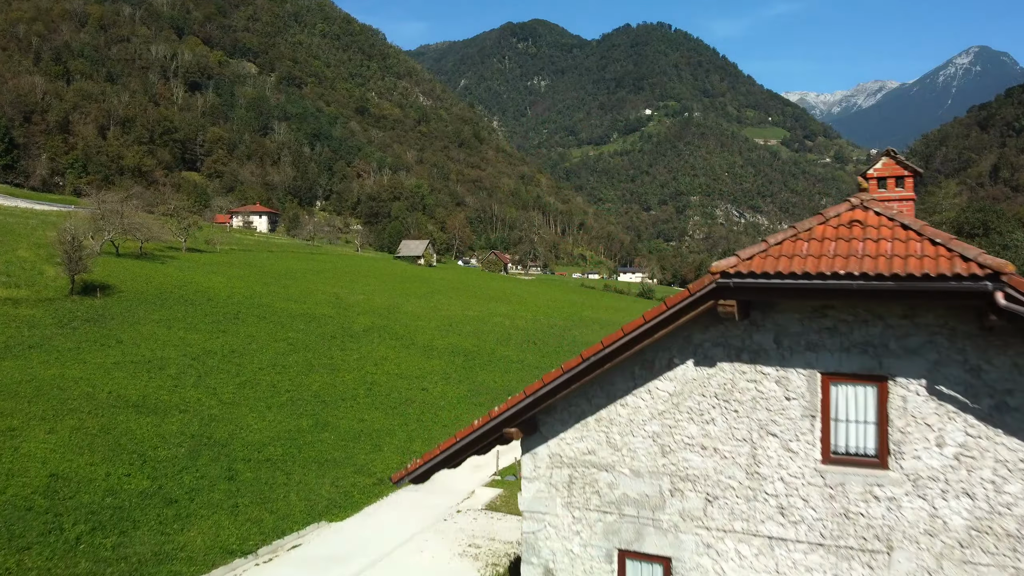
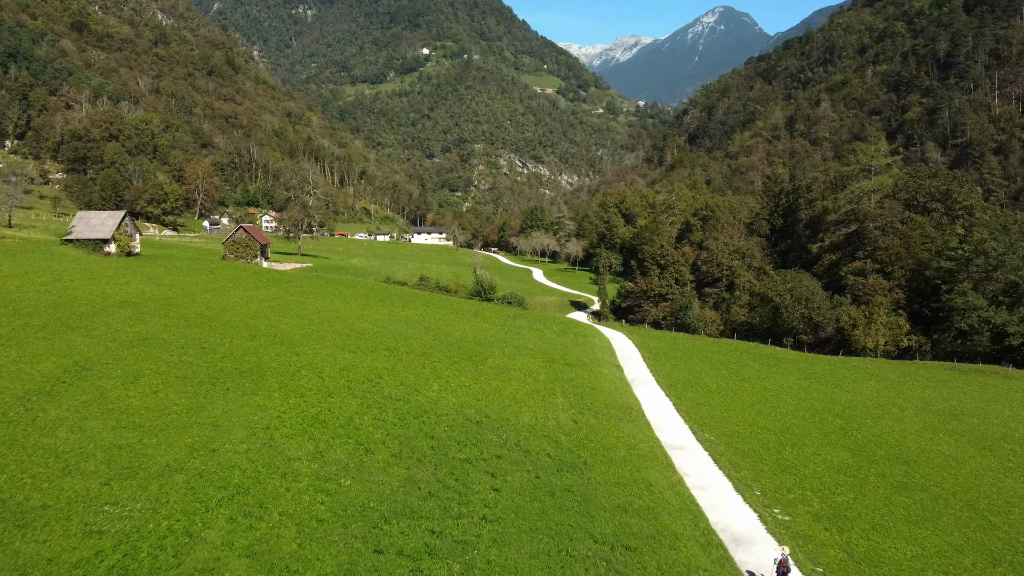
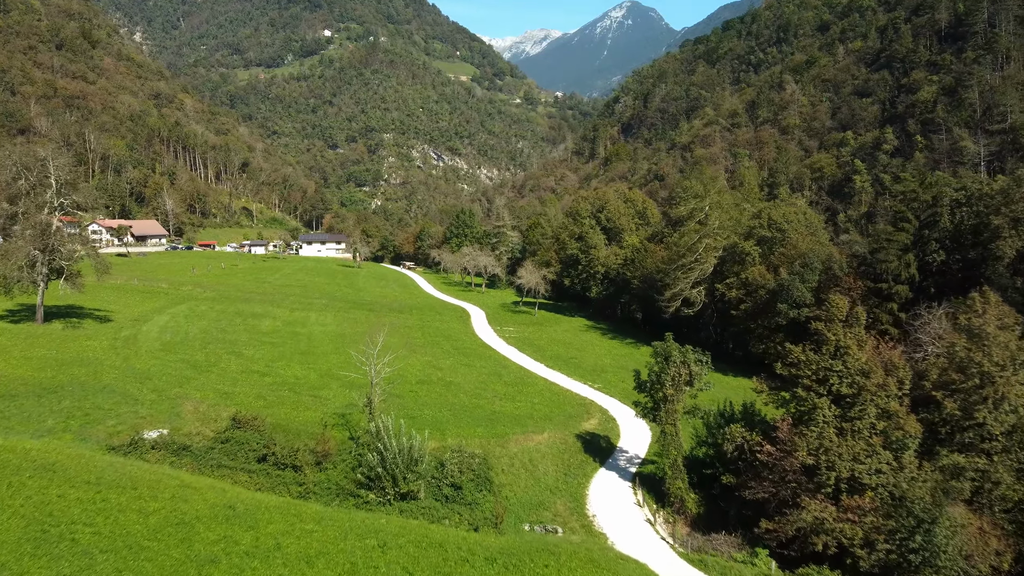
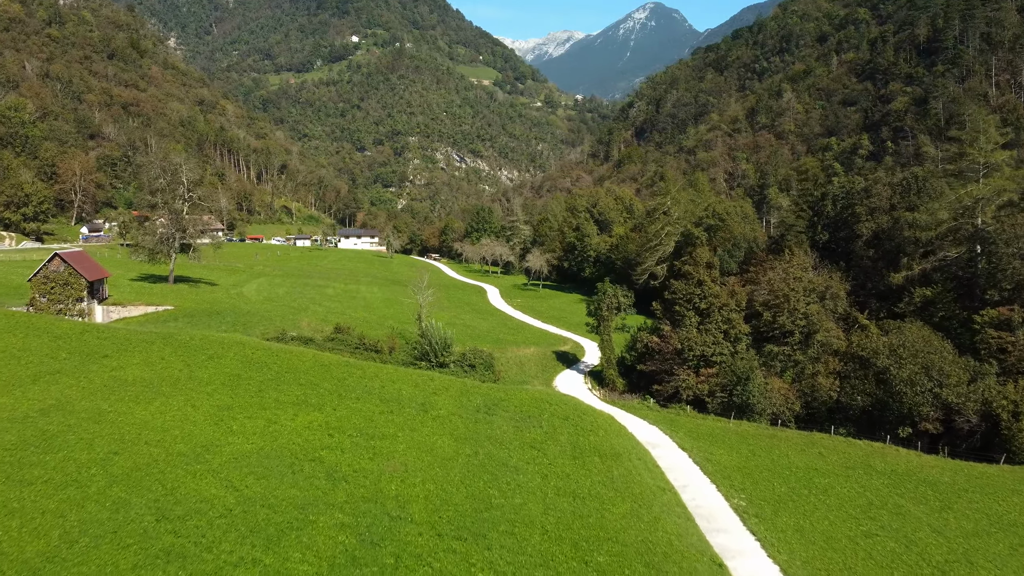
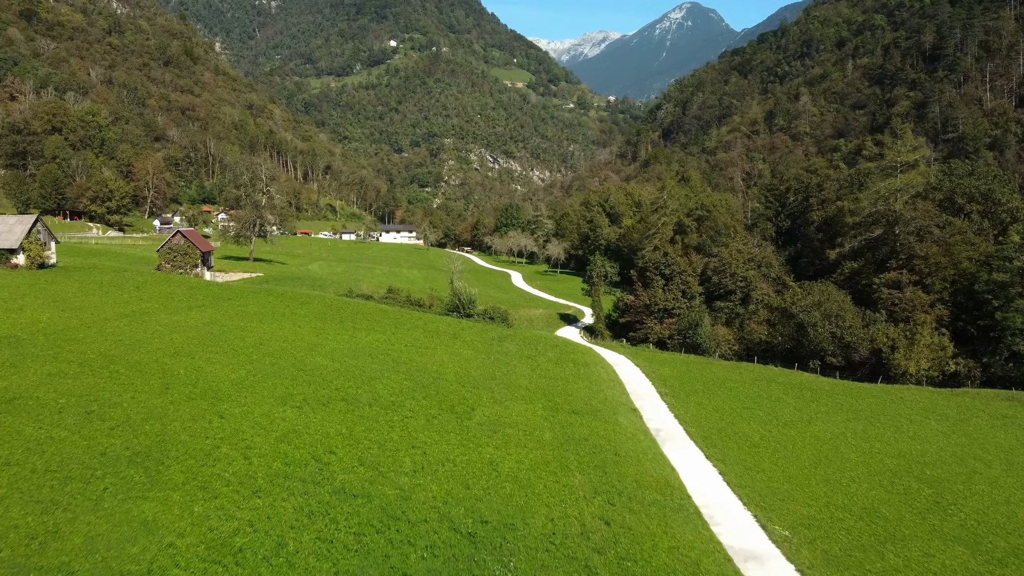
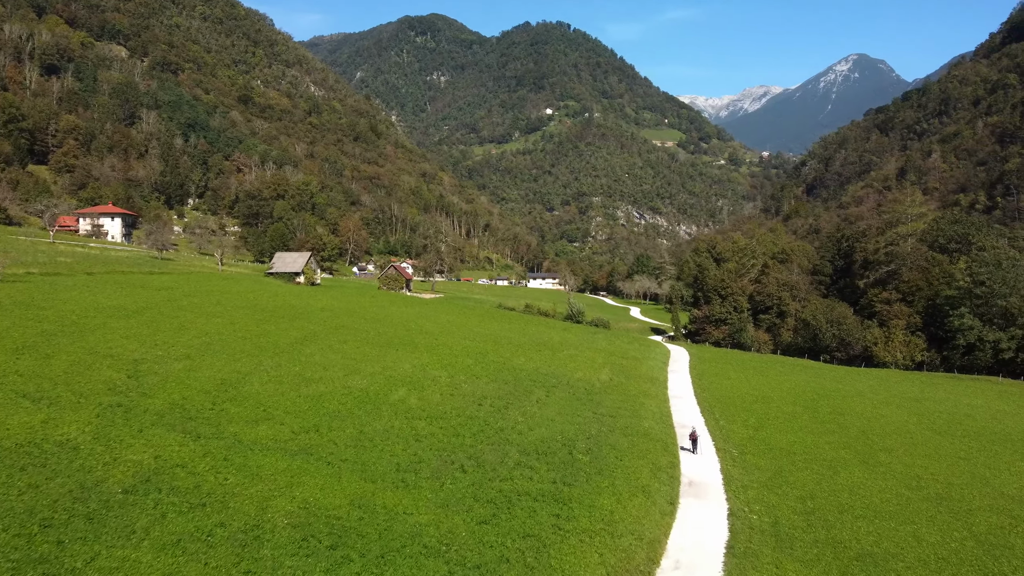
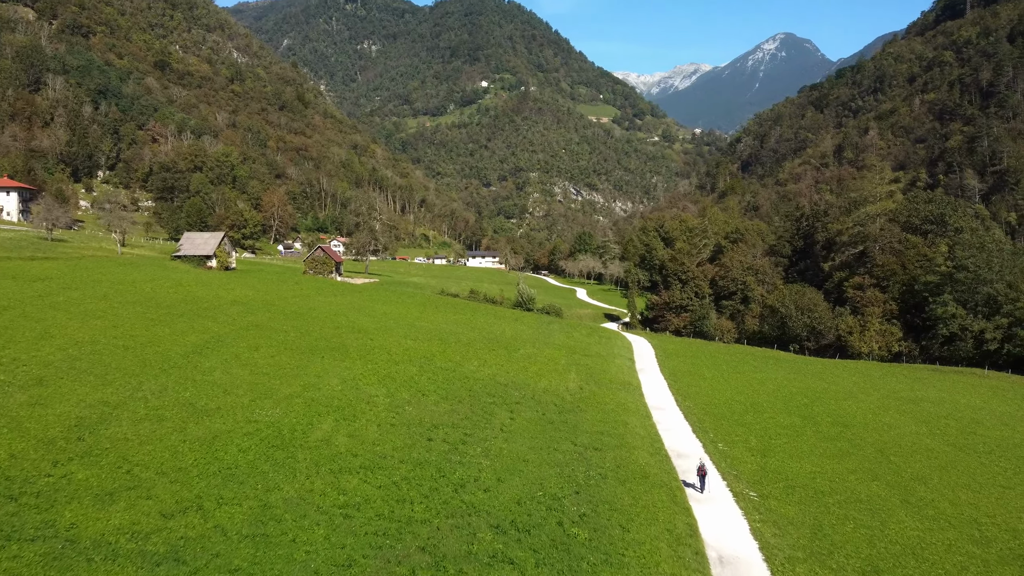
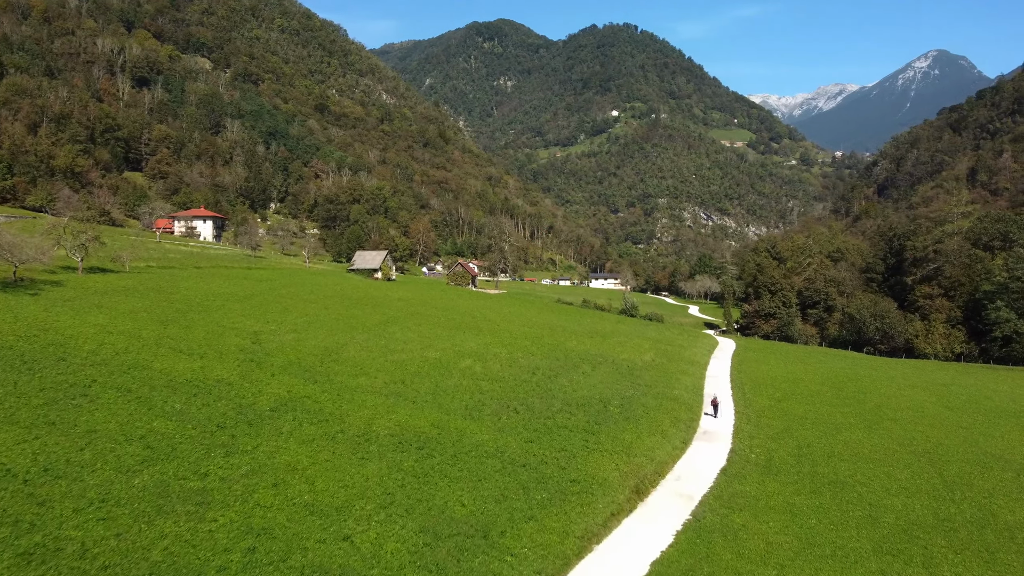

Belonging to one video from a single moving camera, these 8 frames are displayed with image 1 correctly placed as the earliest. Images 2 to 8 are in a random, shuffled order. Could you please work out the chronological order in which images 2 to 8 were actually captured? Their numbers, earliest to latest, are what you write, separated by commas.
8, 6, 7, 2, 5, 4, 3
